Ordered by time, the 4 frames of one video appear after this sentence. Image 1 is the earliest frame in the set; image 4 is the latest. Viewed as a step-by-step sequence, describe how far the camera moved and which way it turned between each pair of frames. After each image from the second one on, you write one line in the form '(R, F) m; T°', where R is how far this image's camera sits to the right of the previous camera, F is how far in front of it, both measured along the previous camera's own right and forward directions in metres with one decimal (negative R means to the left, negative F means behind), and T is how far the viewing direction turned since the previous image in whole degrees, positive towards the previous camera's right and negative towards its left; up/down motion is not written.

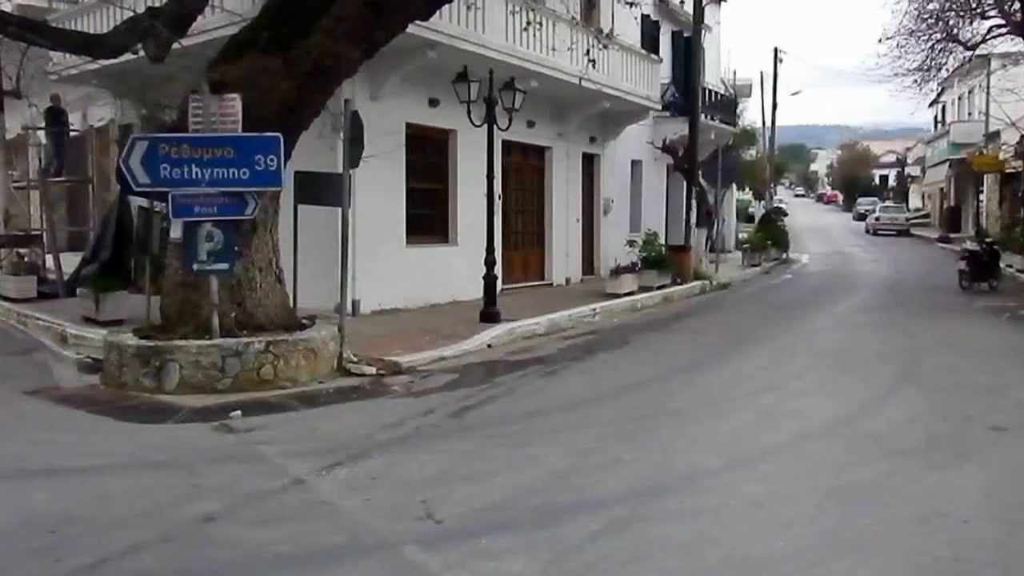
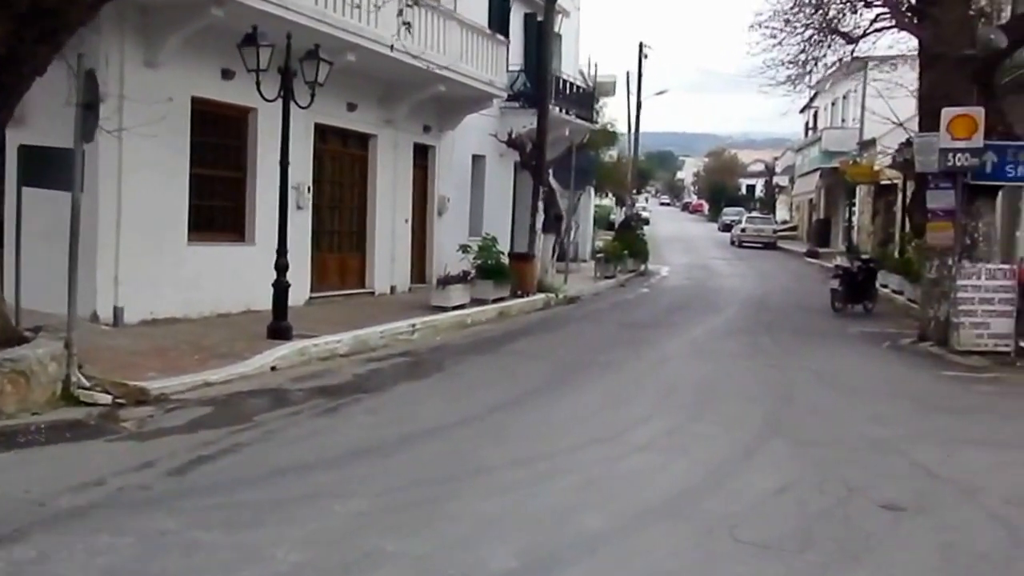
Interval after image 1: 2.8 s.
(+0.9, +3.1) m; +6°
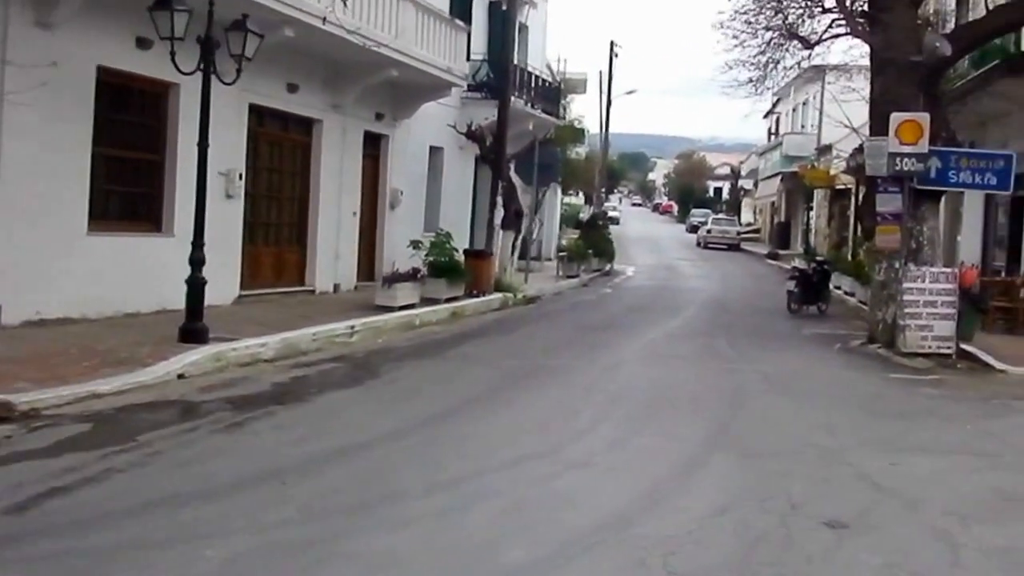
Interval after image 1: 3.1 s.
(+0.2, +1.9) m; +1°
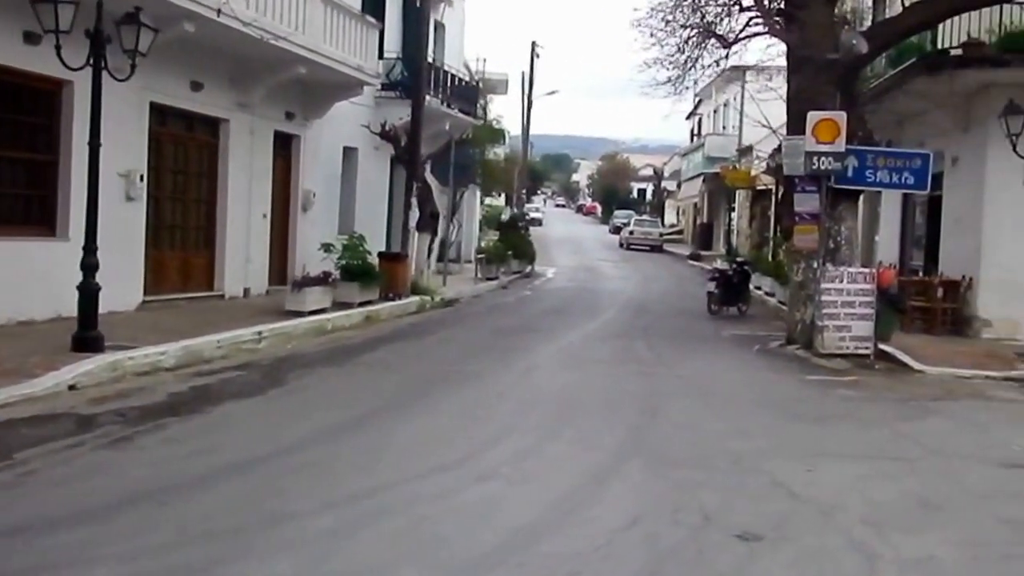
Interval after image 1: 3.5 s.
(+0.1, +0.4) m; +3°
